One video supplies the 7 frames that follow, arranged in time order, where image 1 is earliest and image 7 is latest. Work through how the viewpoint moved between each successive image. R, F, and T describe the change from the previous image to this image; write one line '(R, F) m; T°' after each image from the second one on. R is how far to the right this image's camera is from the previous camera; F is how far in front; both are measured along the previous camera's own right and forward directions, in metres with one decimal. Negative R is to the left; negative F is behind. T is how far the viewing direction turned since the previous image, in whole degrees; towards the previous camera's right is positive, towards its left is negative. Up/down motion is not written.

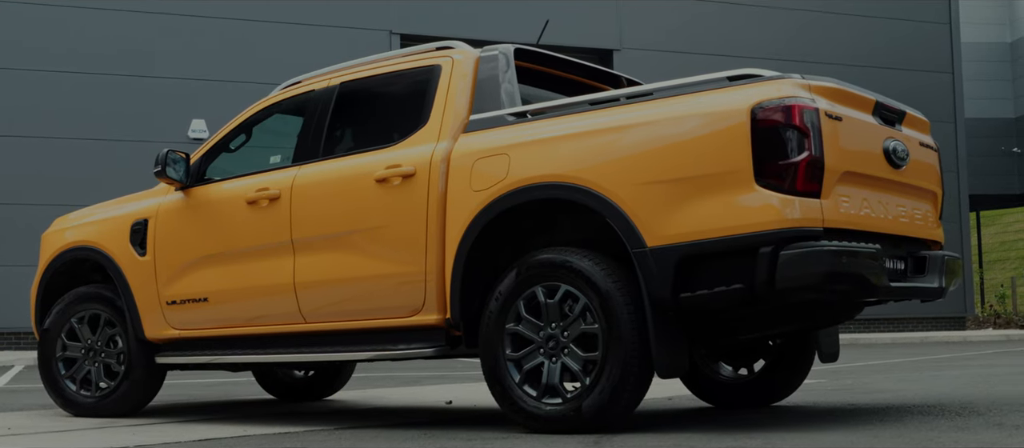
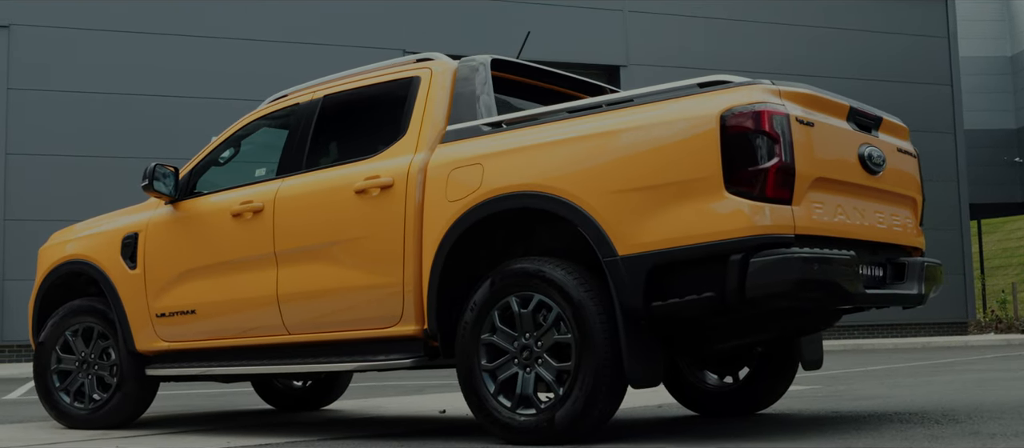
(+0.3, 0.0) m; -2°
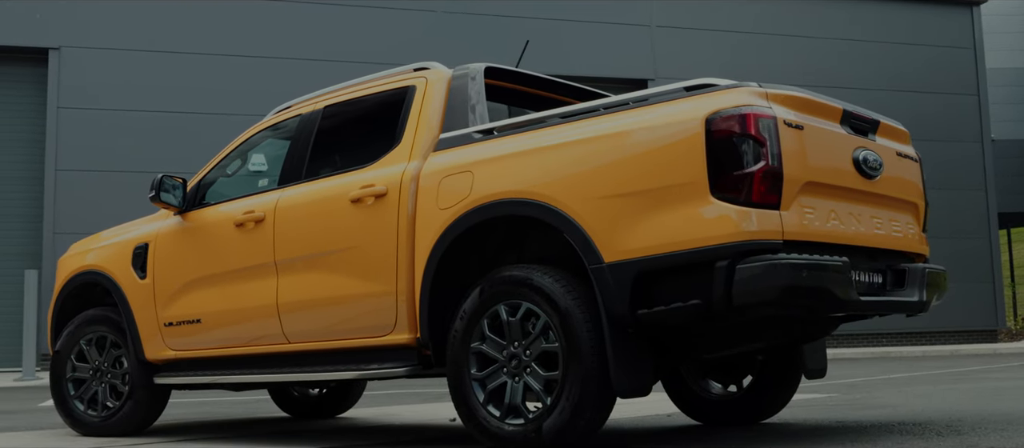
(+0.3, 0.0) m; -3°
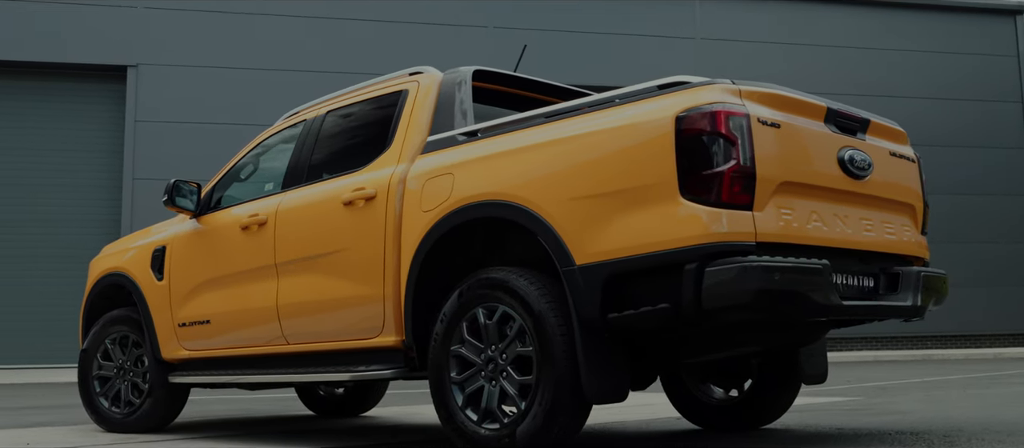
(+0.5, +0.1) m; -5°
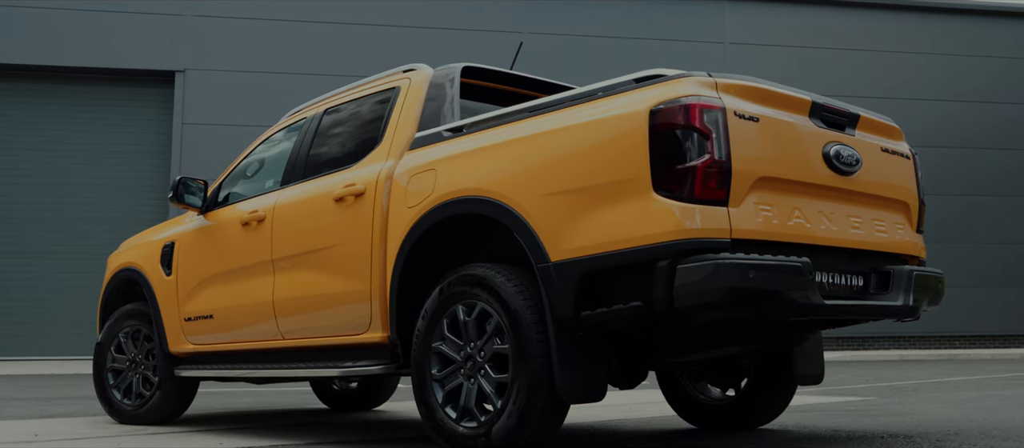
(+0.4, +0.1) m; -4°
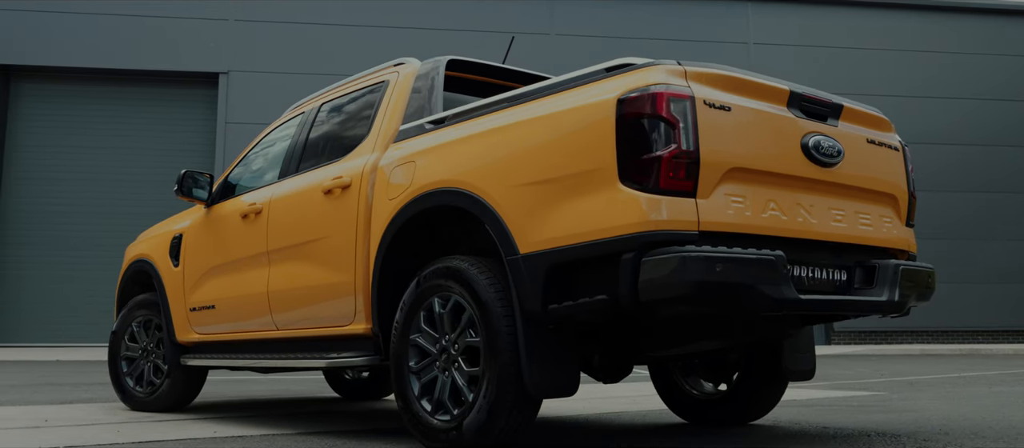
(+0.4, +0.1) m; -4°
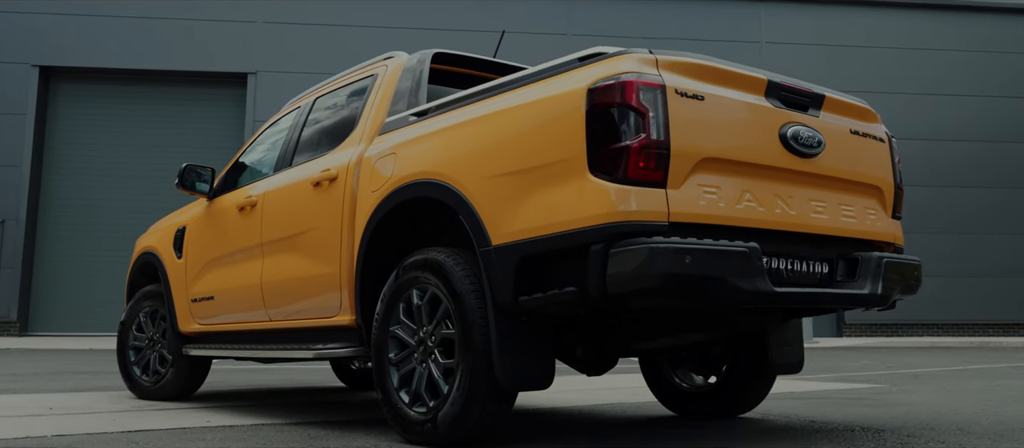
(+0.3, 0.0) m; -3°
